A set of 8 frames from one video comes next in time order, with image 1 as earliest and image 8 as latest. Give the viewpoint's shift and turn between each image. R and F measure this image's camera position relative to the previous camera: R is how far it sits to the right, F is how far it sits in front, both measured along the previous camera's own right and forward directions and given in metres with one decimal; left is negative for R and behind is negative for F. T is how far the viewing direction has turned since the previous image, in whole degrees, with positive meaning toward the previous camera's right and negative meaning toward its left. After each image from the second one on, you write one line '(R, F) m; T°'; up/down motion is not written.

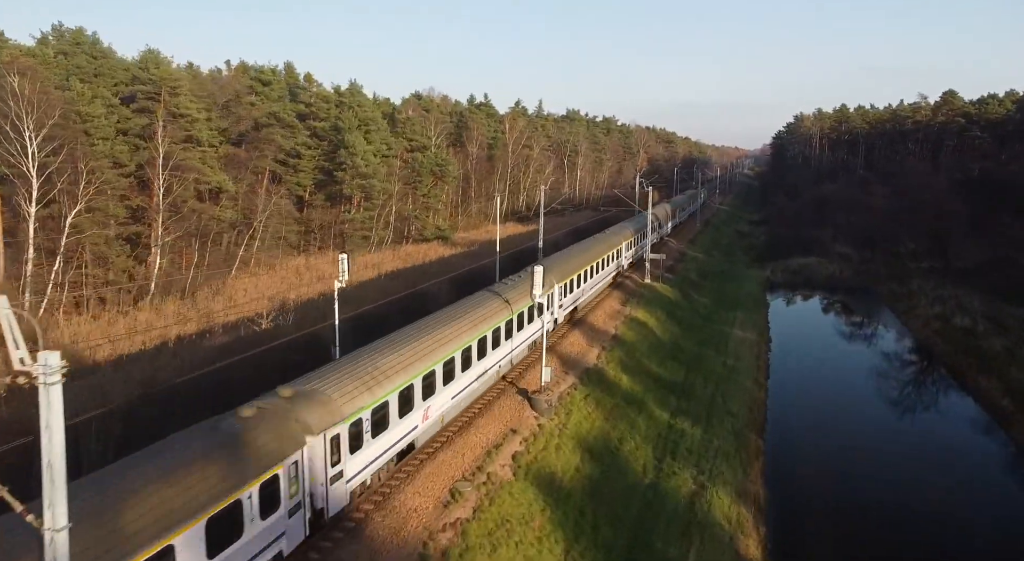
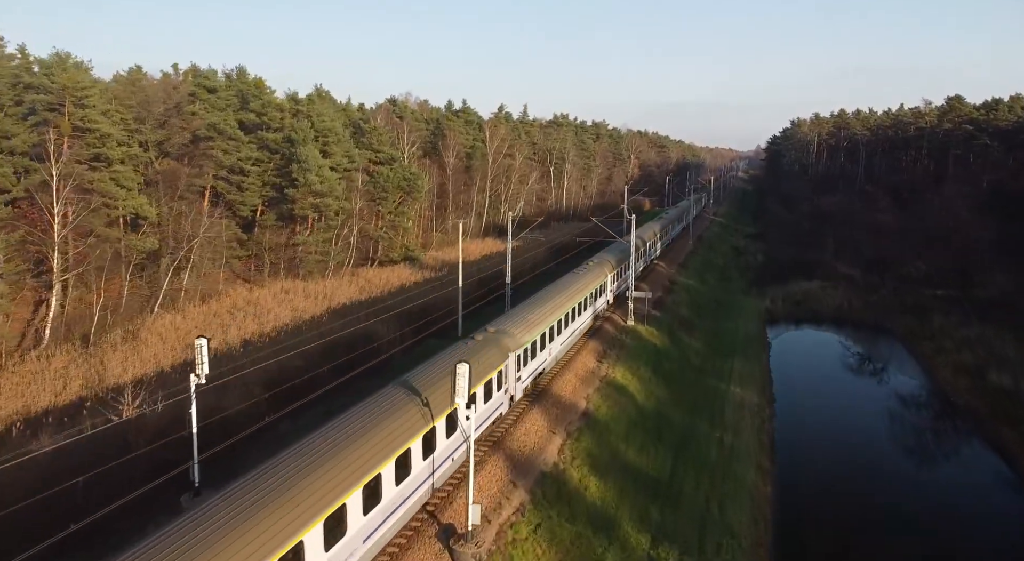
(+1.2, +4.2) m; 0°
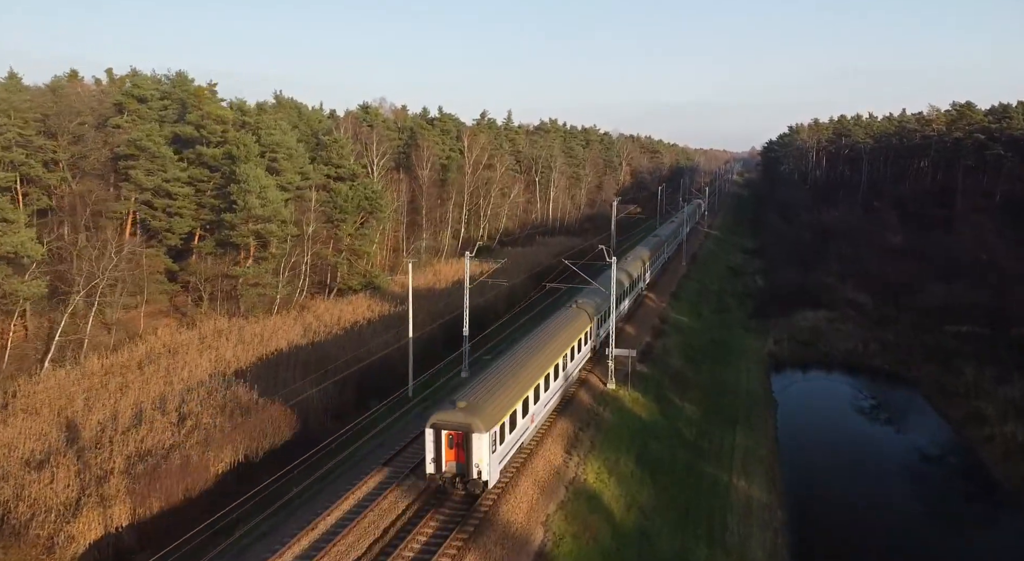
(+1.2, +4.5) m; 0°
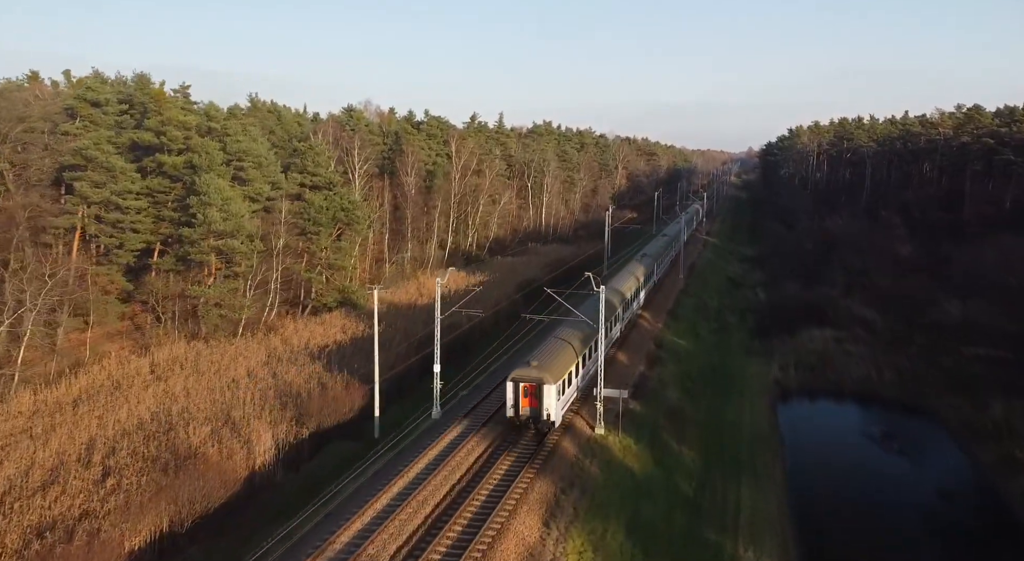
(+0.6, +2.6) m; 0°
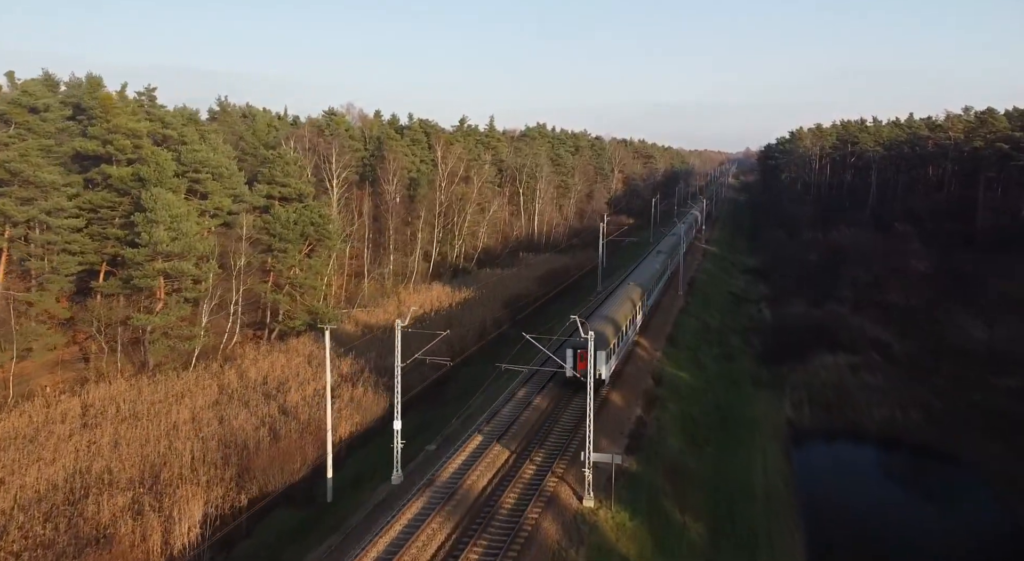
(+0.6, +3.1) m; 0°
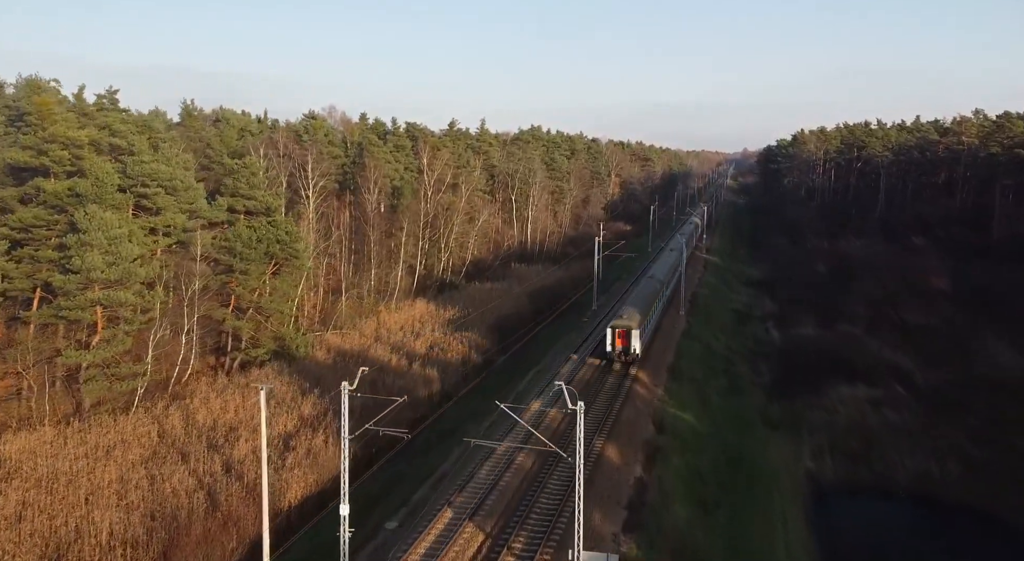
(+0.5, +3.2) m; 0°
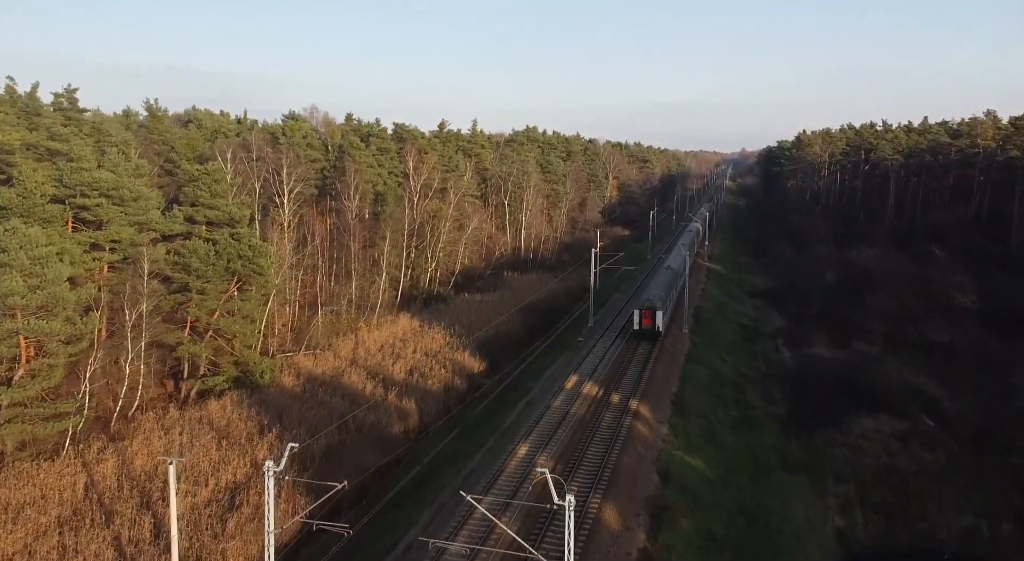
(+0.4, +3.0) m; 0°
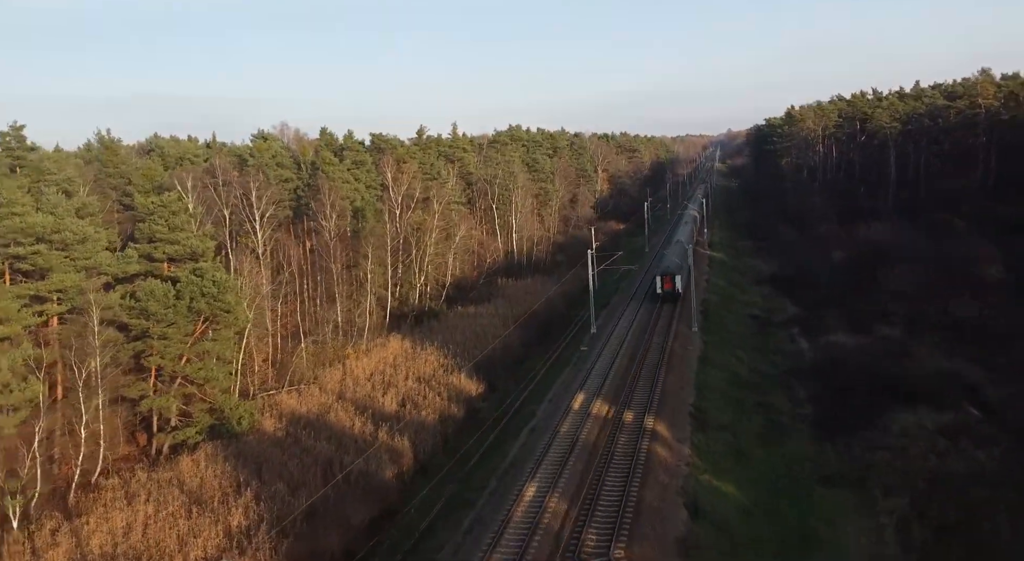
(+0.3, +2.5) m; 0°
